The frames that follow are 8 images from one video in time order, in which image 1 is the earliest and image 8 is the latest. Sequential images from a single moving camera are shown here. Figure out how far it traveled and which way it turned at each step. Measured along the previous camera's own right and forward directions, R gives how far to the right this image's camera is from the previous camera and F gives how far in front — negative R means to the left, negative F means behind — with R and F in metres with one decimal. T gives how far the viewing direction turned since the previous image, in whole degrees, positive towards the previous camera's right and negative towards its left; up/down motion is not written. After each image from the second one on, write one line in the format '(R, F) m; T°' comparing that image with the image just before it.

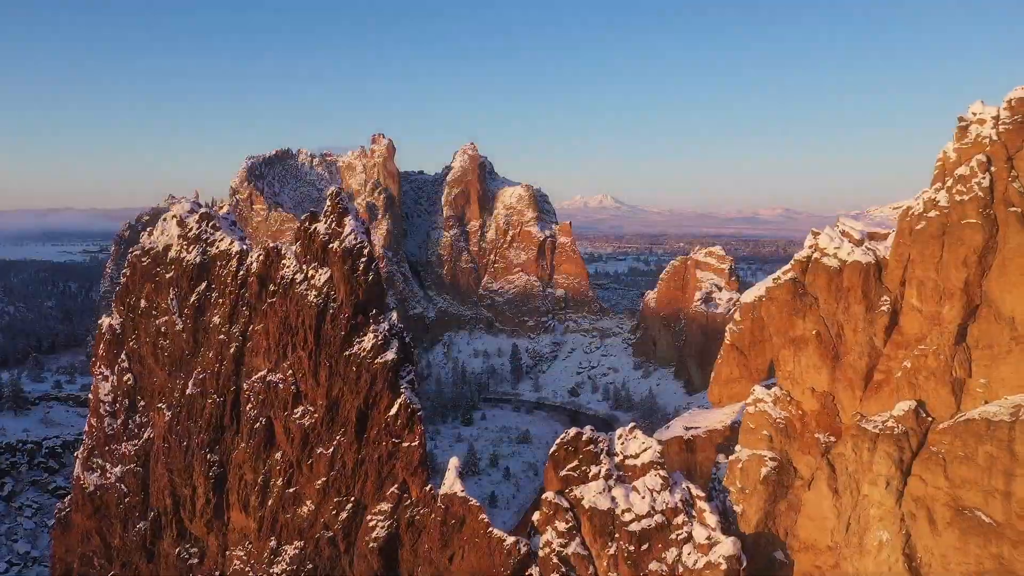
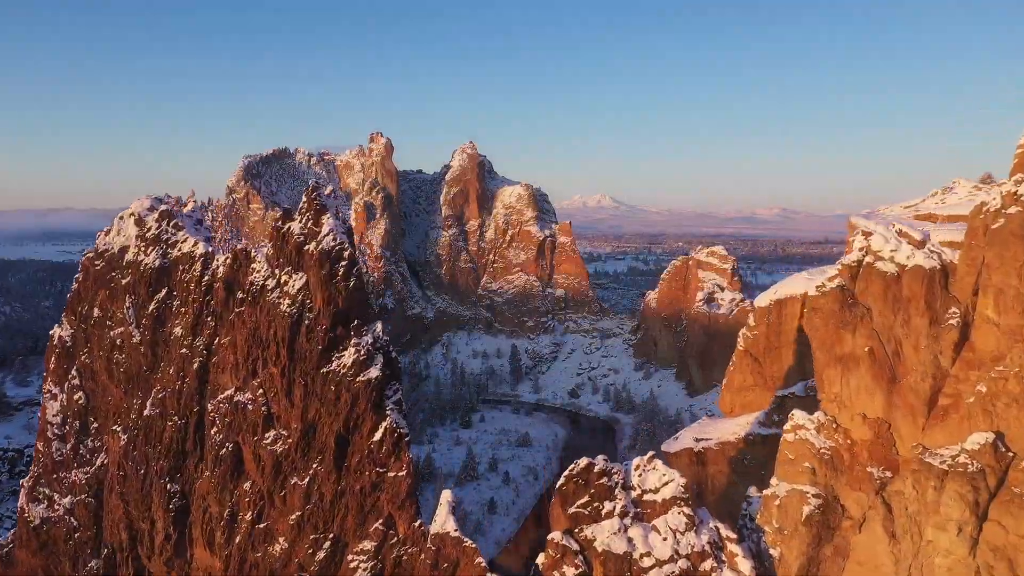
(0.0, +2.1) m; 0°
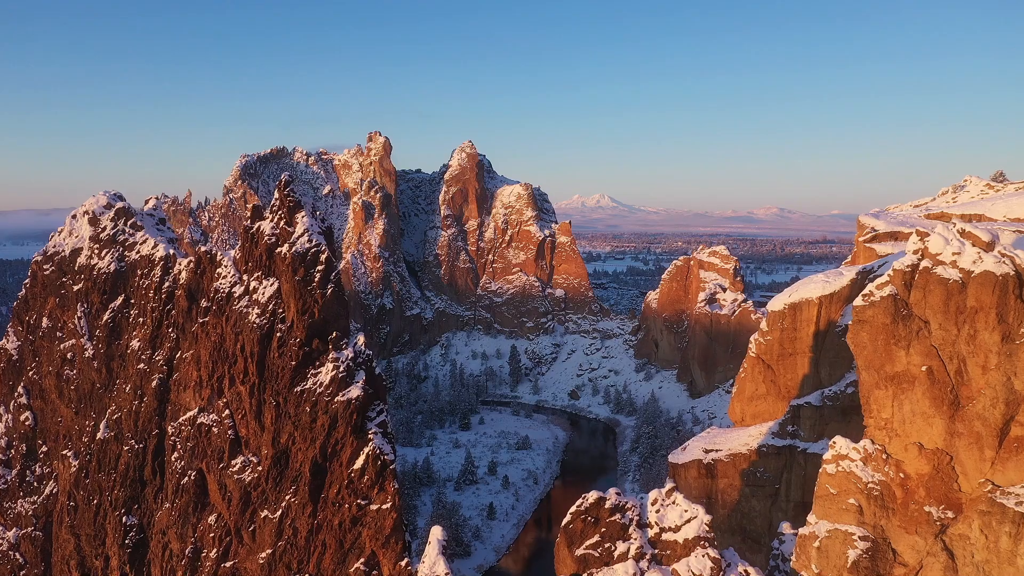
(0.0, +1.7) m; 0°
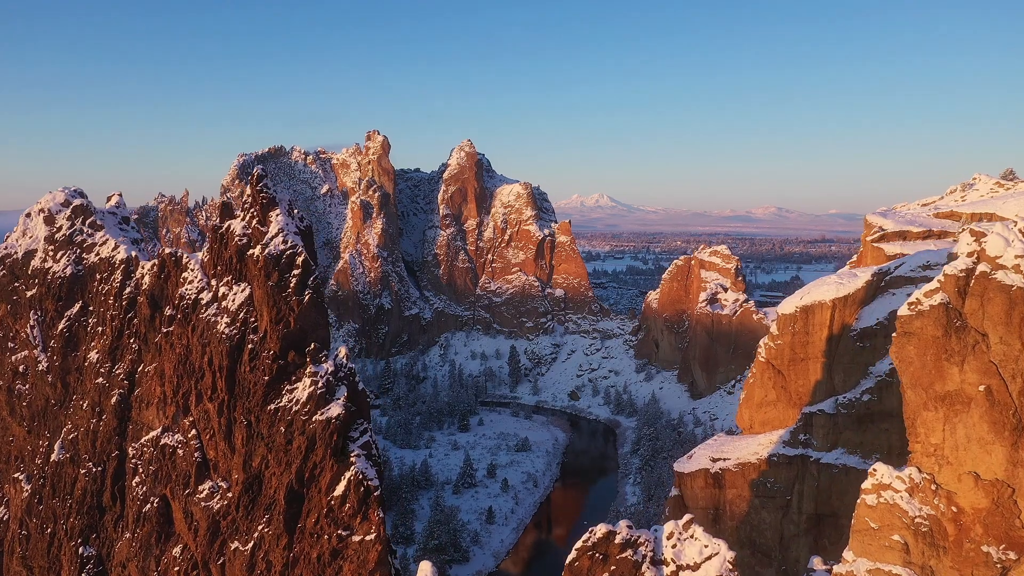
(0.0, +1.3) m; 0°
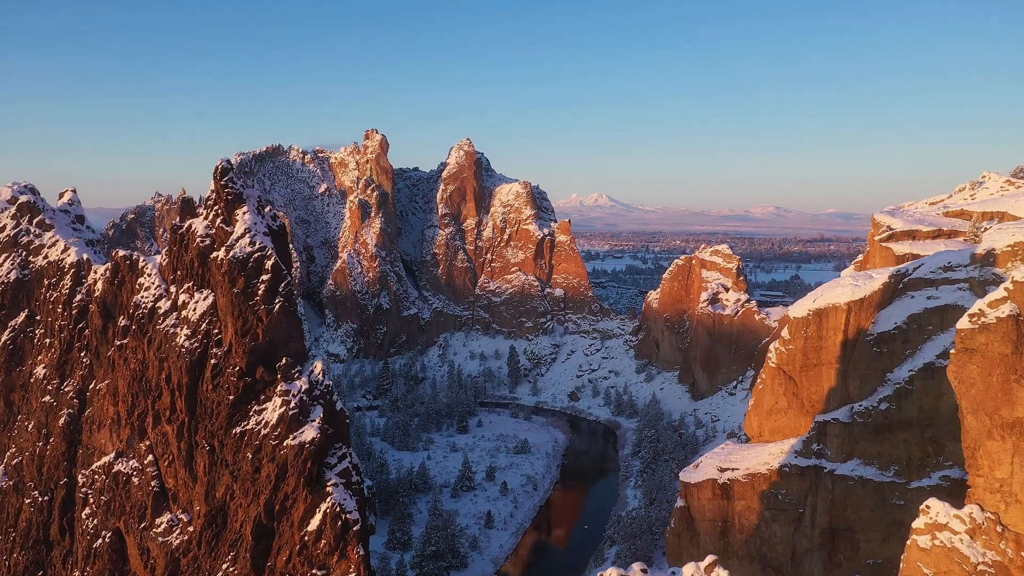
(0.0, +1.4) m; 0°
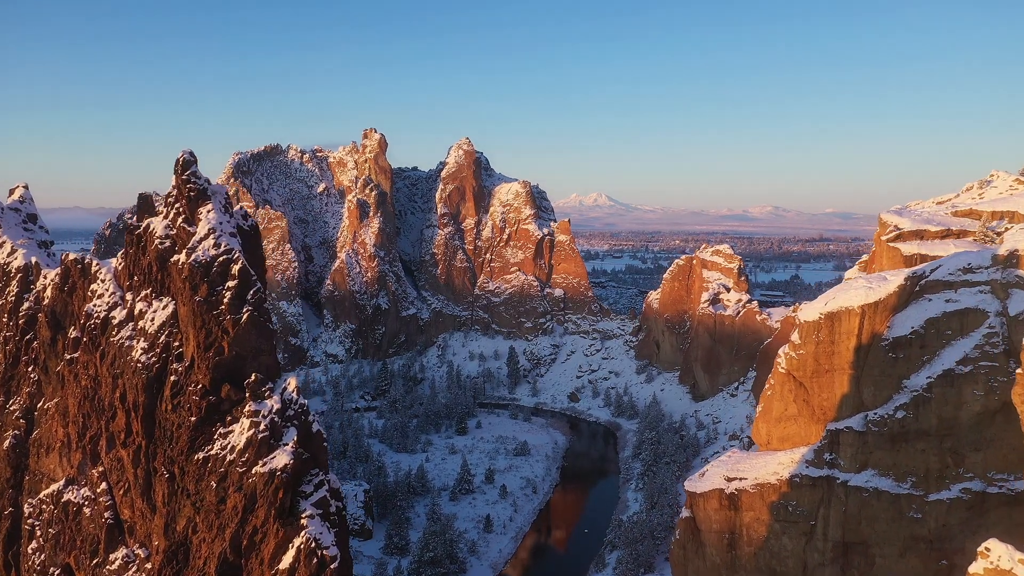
(0.0, +1.1) m; 0°
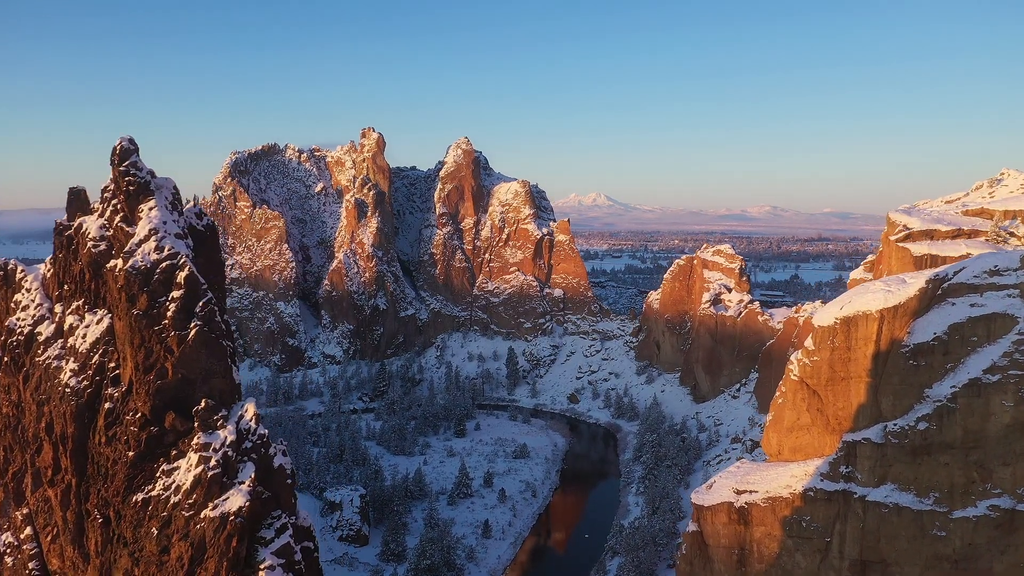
(0.0, +1.4) m; 0°
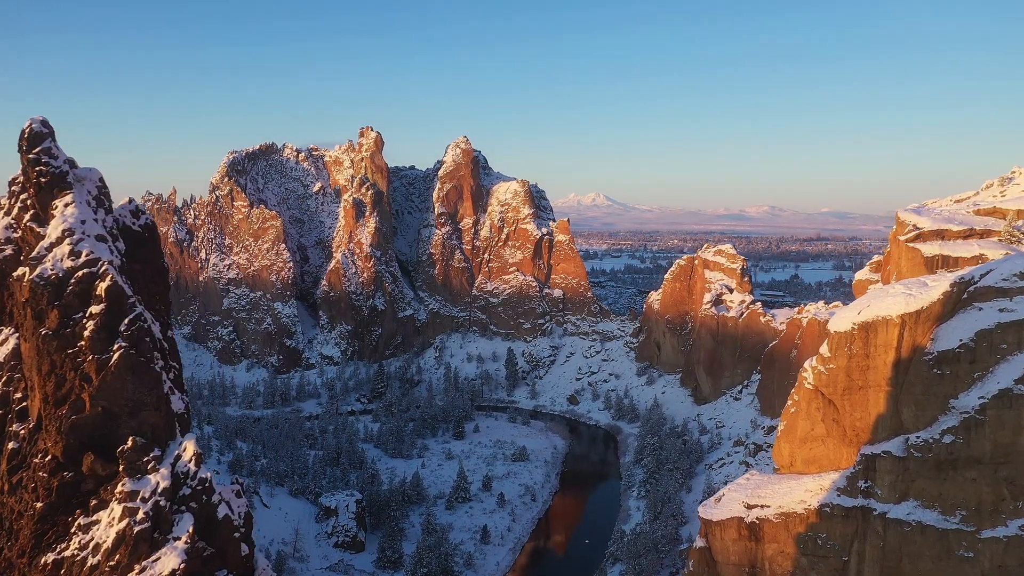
(+0.1, +1.4) m; 0°
